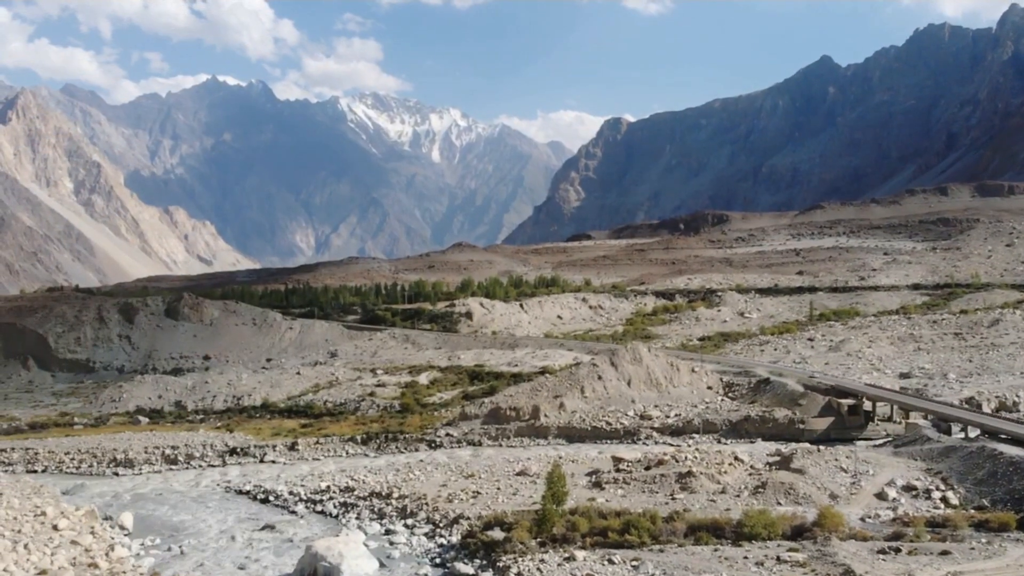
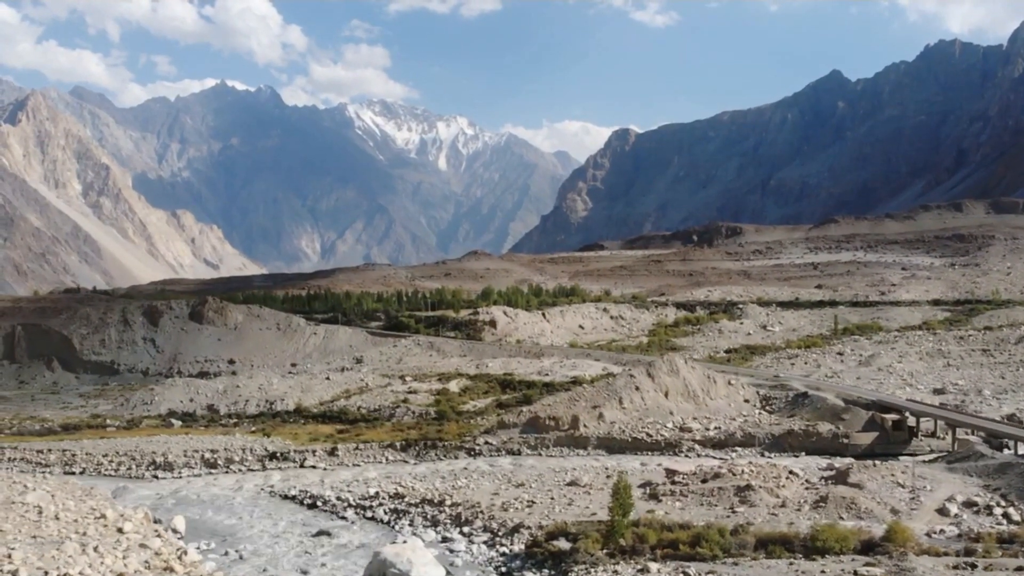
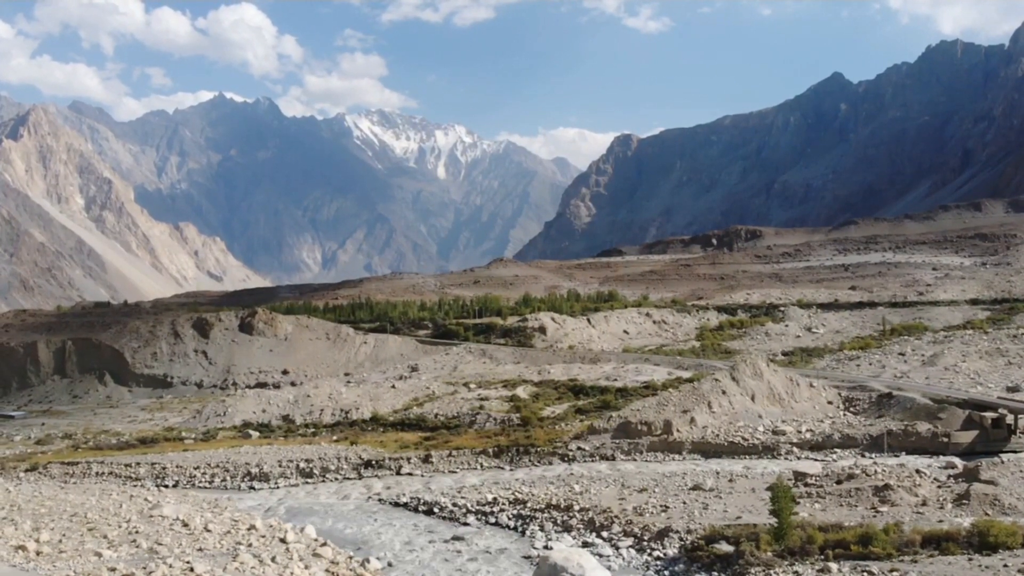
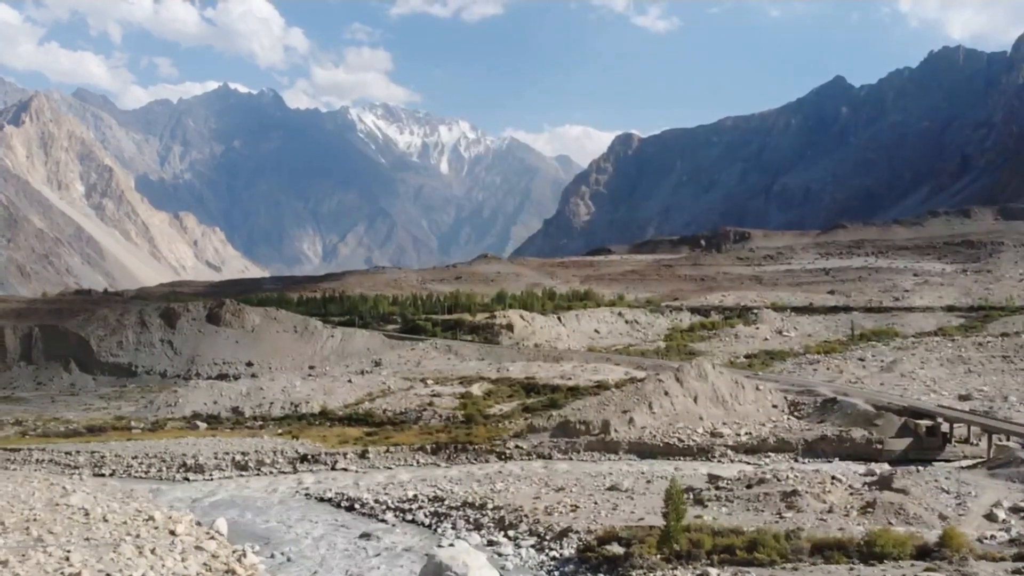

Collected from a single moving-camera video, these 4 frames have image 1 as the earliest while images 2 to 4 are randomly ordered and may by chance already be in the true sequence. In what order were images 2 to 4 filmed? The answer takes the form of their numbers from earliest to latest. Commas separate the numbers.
2, 4, 3
